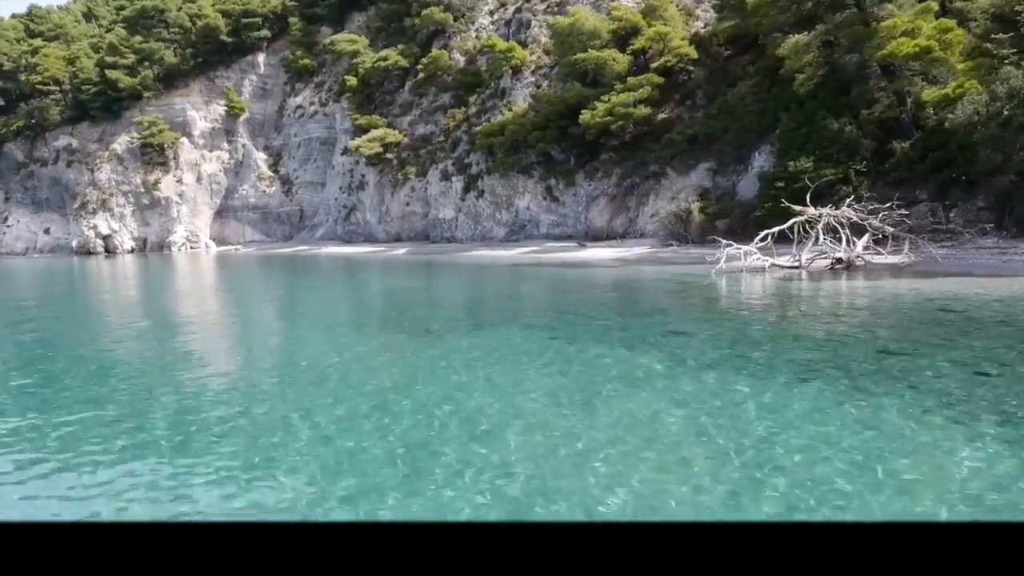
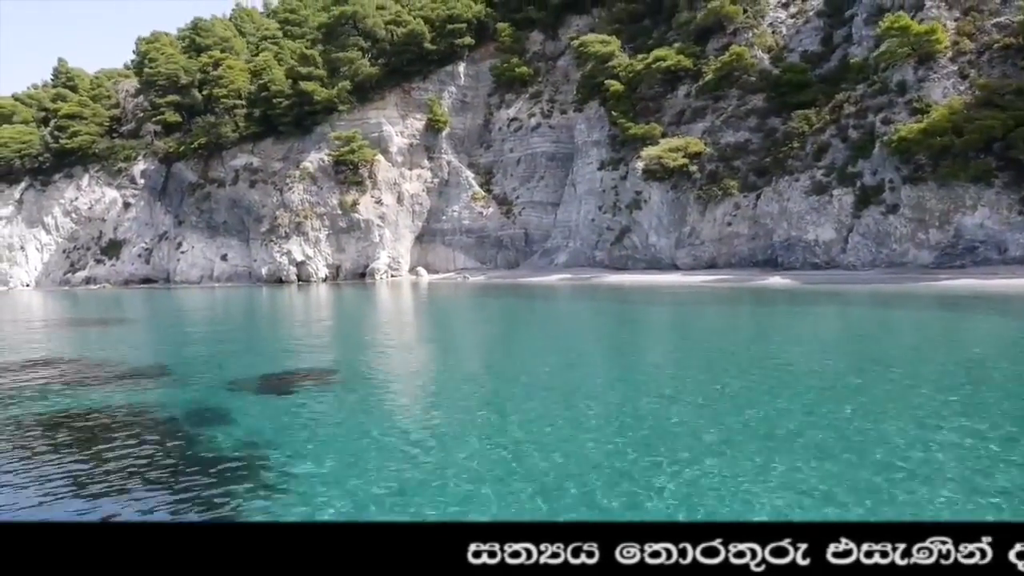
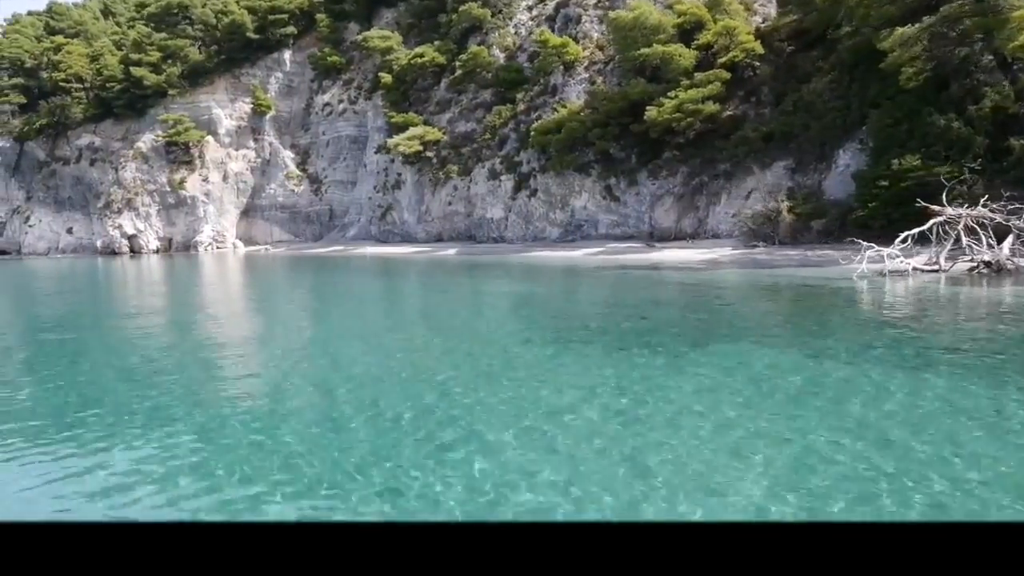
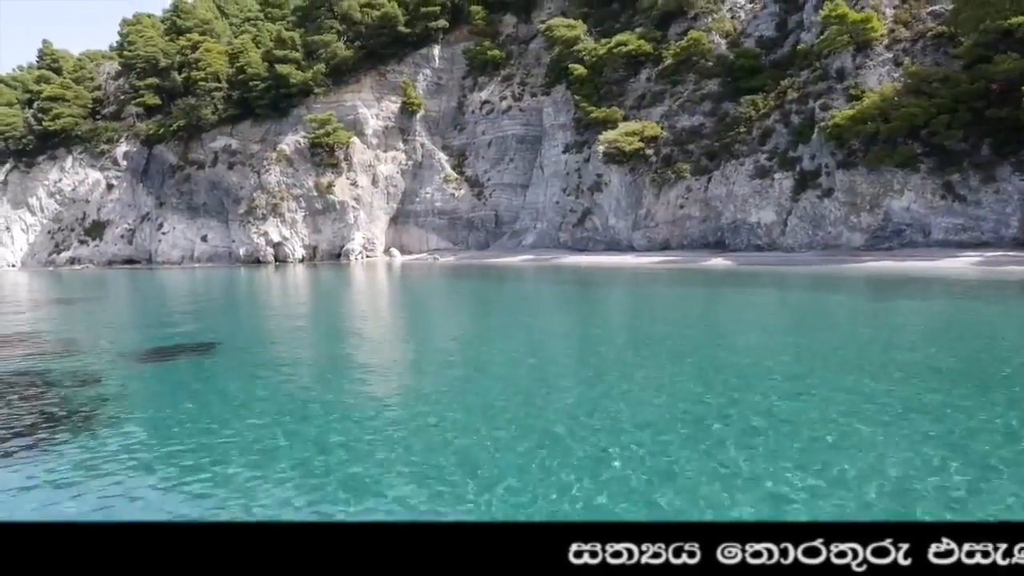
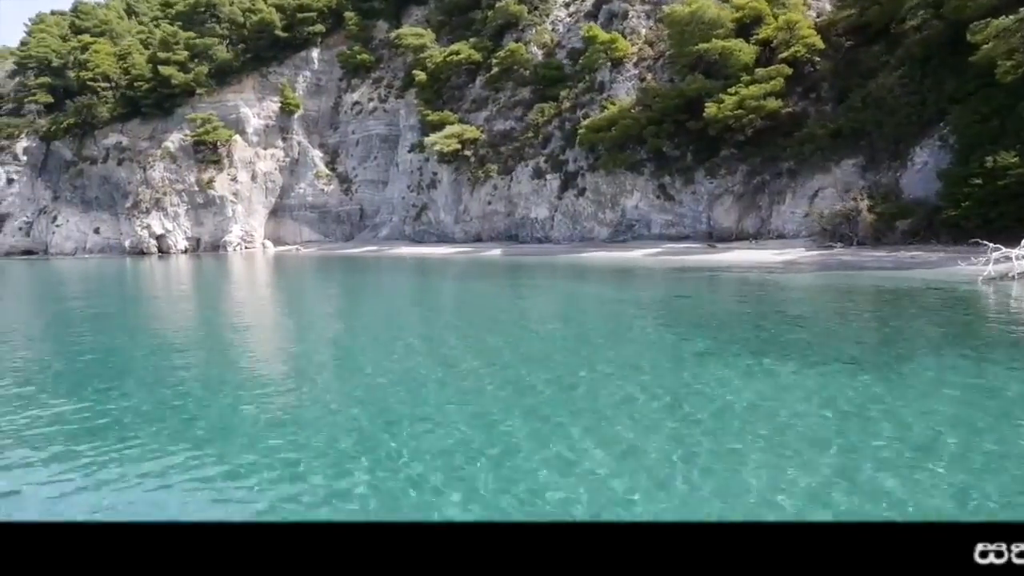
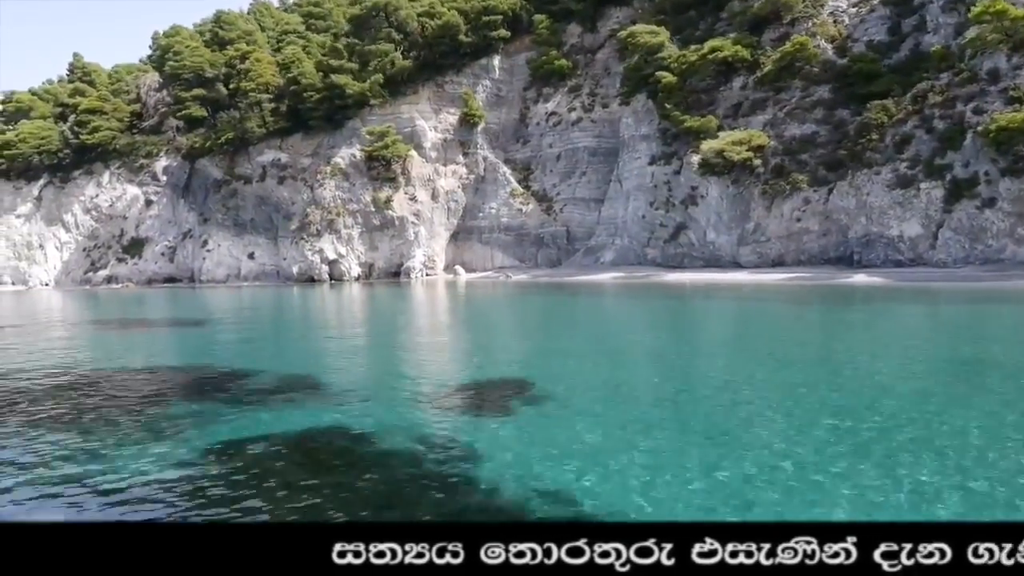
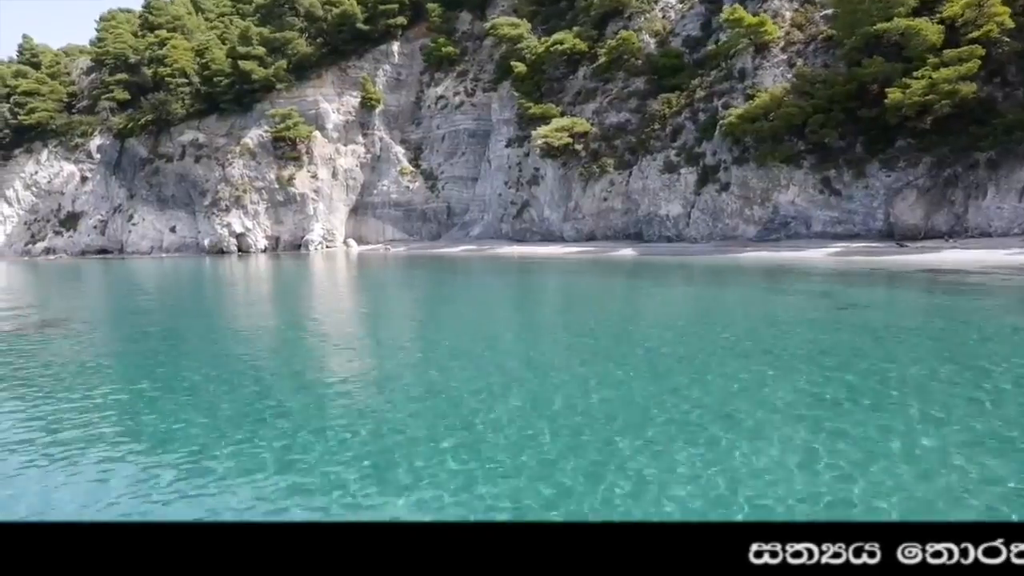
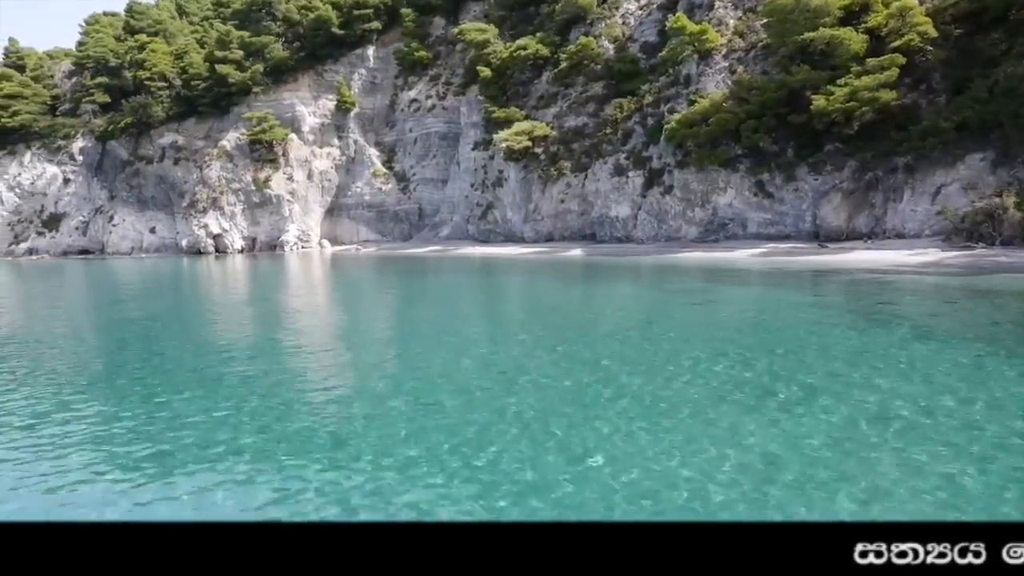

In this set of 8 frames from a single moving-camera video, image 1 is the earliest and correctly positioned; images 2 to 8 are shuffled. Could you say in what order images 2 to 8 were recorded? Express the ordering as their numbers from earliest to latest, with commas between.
3, 5, 8, 7, 4, 2, 6
